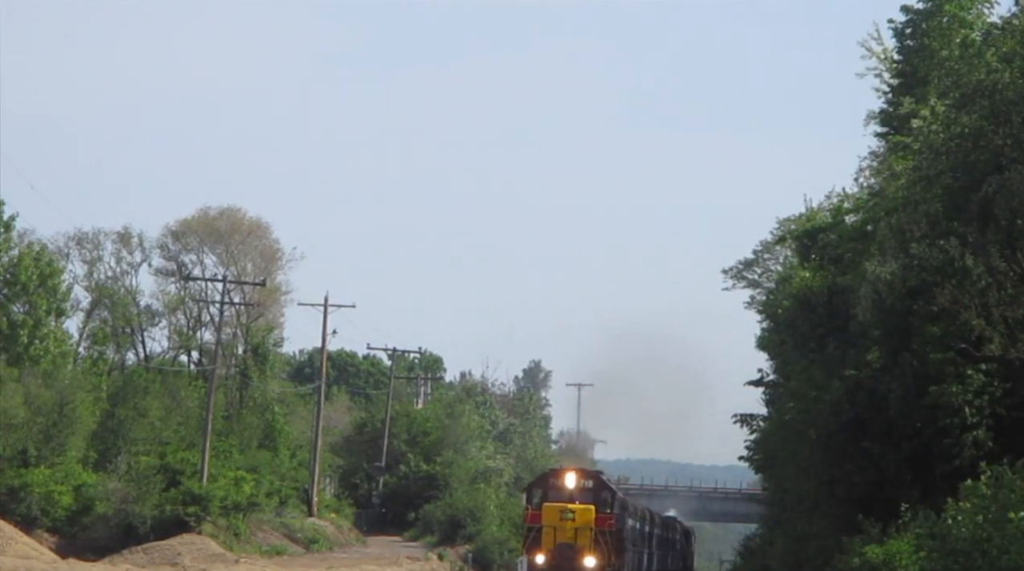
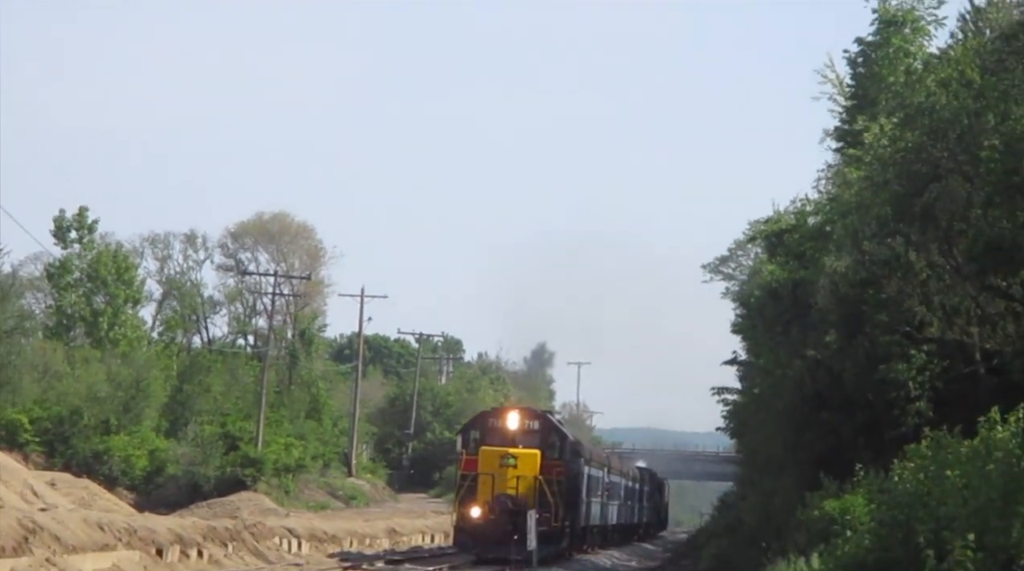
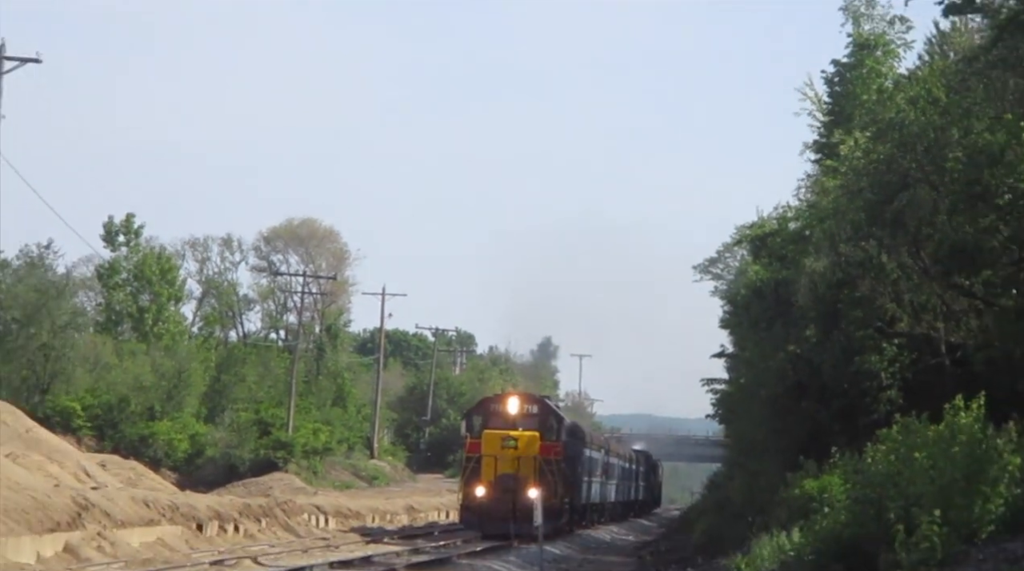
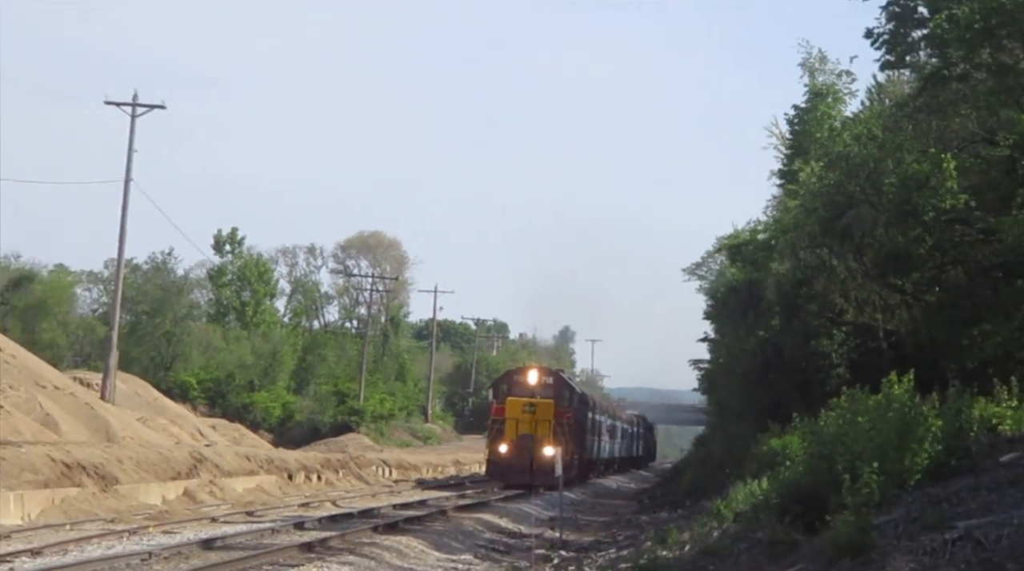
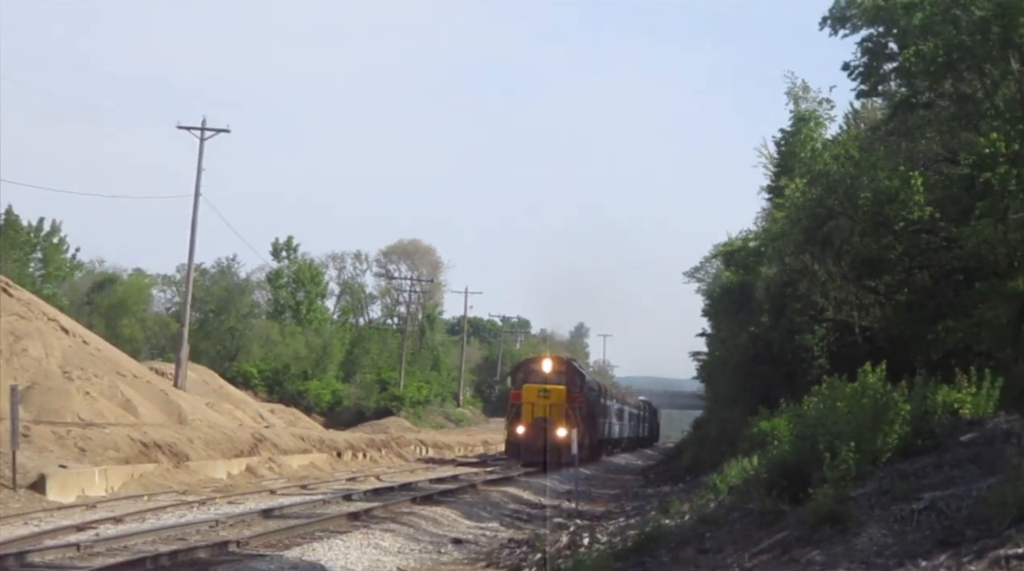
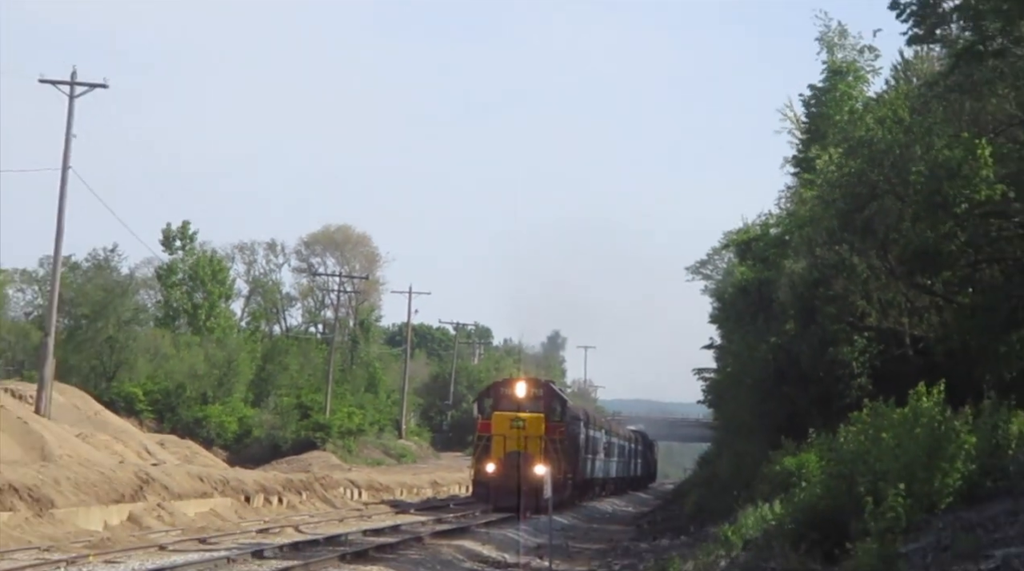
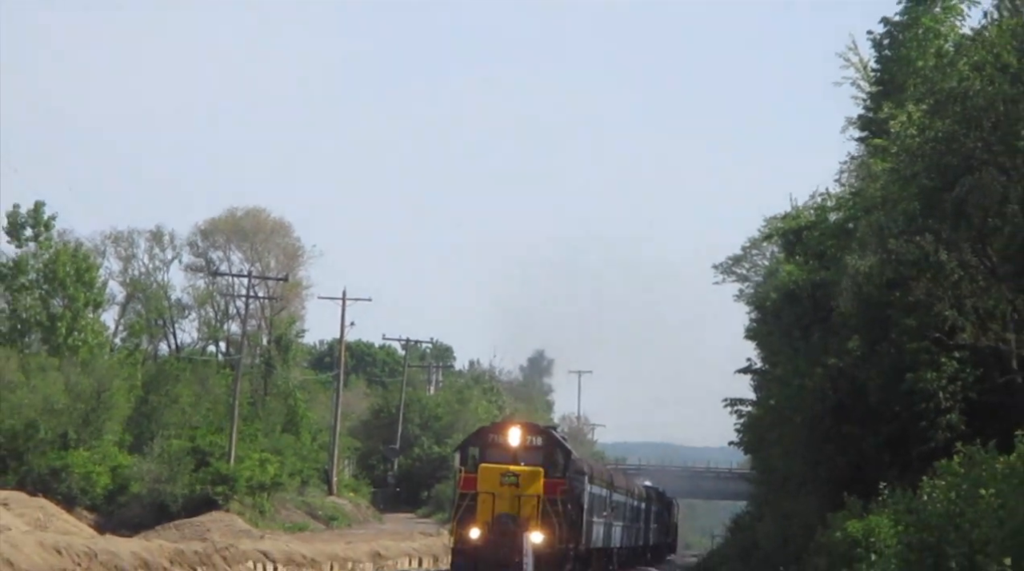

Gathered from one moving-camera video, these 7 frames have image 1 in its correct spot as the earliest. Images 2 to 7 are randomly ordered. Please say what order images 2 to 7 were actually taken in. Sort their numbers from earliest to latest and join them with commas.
7, 2, 3, 6, 4, 5
